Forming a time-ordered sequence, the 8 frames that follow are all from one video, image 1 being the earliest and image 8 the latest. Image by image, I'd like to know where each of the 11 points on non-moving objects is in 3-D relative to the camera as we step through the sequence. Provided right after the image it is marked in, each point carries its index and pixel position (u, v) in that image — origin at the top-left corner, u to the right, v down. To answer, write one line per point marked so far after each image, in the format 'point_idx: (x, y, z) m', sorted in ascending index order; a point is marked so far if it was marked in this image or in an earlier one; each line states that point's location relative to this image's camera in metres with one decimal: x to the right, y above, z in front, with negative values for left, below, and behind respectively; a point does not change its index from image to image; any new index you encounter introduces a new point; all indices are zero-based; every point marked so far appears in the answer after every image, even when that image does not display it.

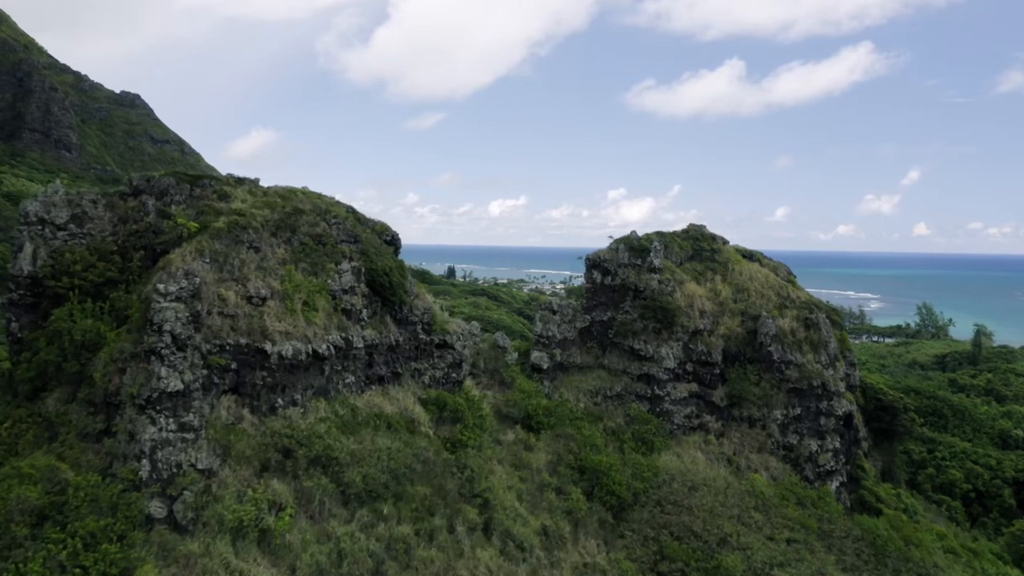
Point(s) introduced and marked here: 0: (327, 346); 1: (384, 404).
0: (-4.0, -1.3, +17.7) m
1: (-3.0, -2.7, +19.1) m
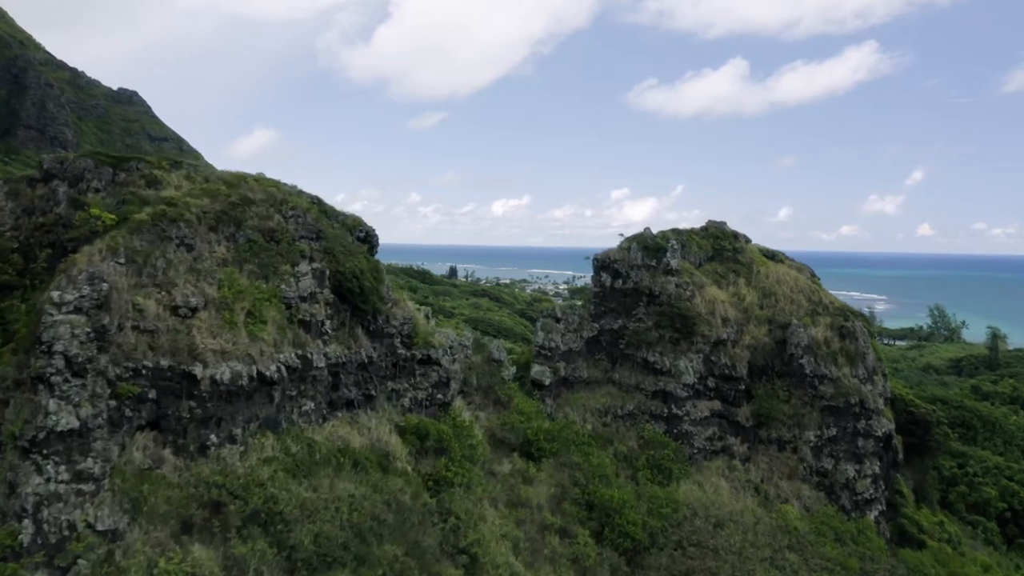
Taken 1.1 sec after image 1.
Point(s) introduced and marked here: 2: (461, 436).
0: (-4.1, -1.4, +14.3) m
1: (-3.1, -2.9, +15.7) m
2: (-1.1, -3.3, +18.5) m
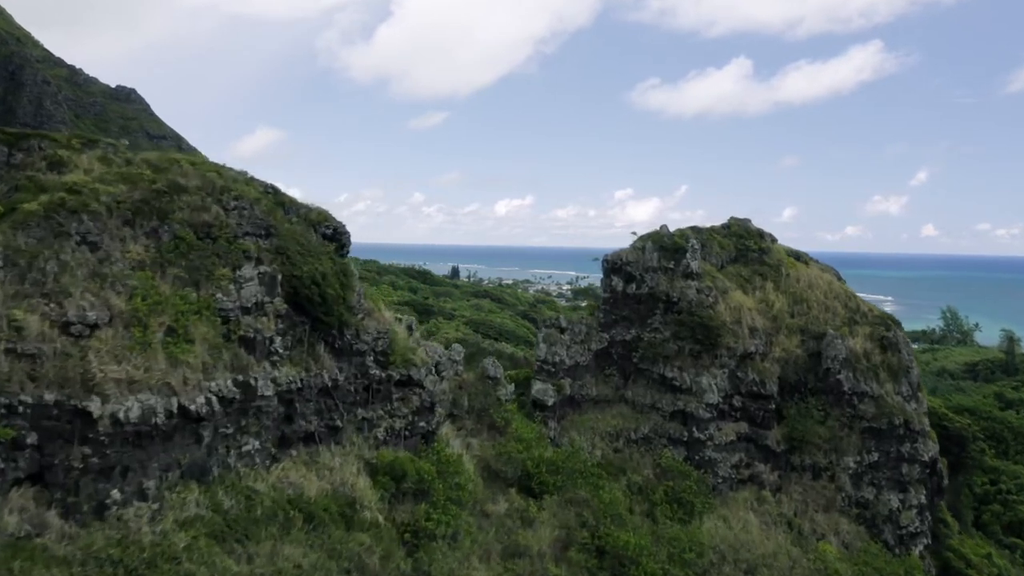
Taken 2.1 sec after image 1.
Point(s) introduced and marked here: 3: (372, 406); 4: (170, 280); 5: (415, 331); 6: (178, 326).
0: (-4.2, -1.5, +11.3) m
1: (-3.2, -3.0, +12.6) m
2: (-1.2, -3.5, +15.4) m
3: (-2.5, -2.1, +14.9) m
4: (-4.9, +0.1, +11.8) m
5: (-2.1, -0.9, +18.1) m
6: (-4.6, -0.5, +11.4) m
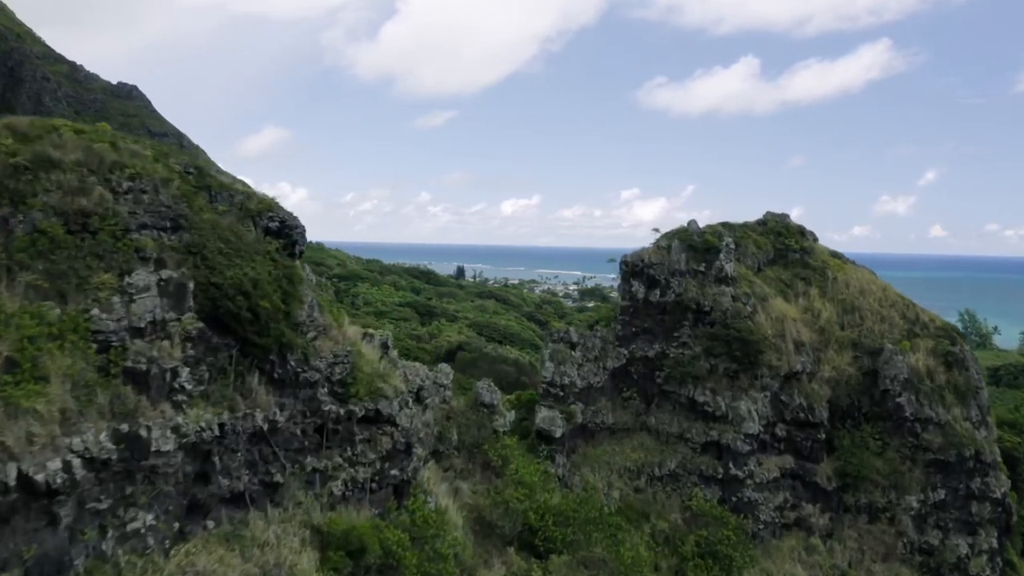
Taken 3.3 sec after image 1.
0: (-4.3, -1.7, +7.8) m
1: (-3.2, -3.1, +9.2) m
2: (-1.3, -3.6, +11.9) m
3: (-2.6, -2.3, +11.5) m
4: (-4.9, 0.0, +8.3) m
5: (-2.1, -1.1, +14.6) m
6: (-4.7, -0.7, +7.9) m
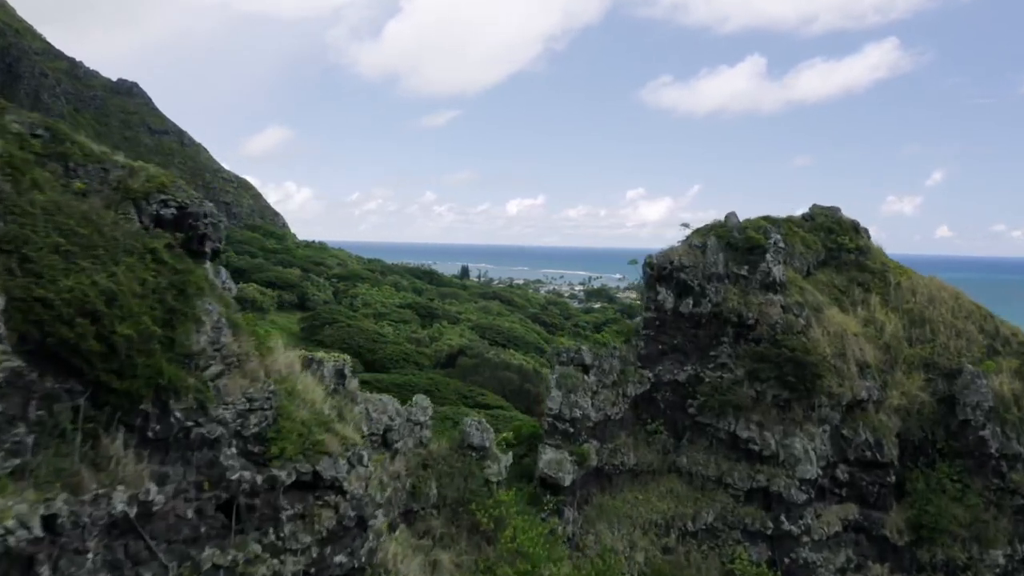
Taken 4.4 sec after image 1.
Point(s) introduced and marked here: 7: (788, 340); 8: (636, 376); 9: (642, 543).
0: (-4.4, -1.8, +4.3) m
1: (-3.3, -3.3, +5.7) m
2: (-1.3, -3.7, +8.4) m
3: (-2.7, -2.4, +8.0) m
4: (-5.0, -0.2, +4.8) m
5: (-2.2, -1.2, +11.1) m
6: (-4.8, -0.8, +4.4) m
7: (+5.0, -0.9, +14.9) m
8: (+2.3, -1.6, +15.6) m
9: (+2.1, -4.2, +13.6) m
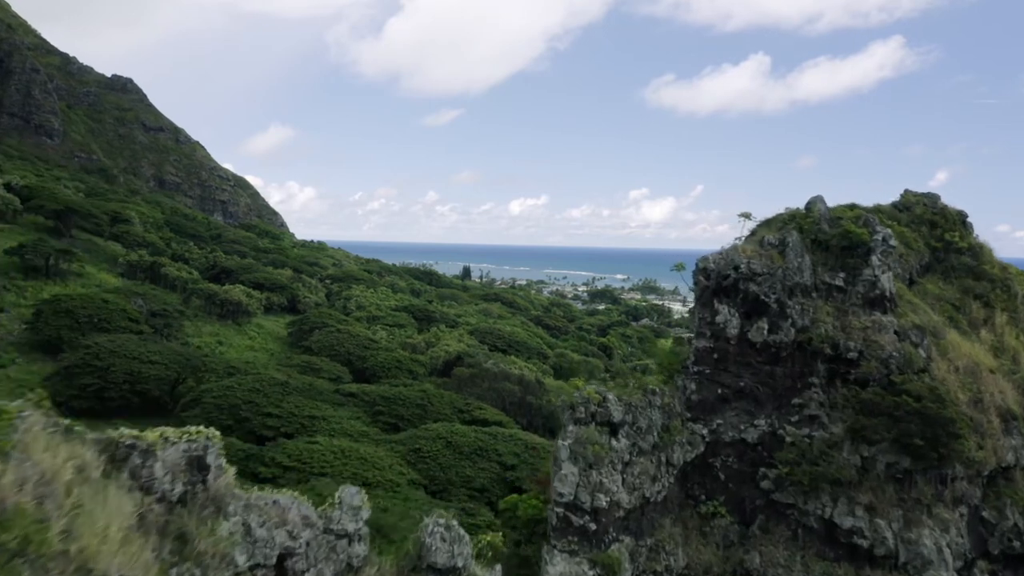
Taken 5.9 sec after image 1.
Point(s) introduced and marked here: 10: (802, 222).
0: (-4.5, -2.0, -0.3) m
1: (-3.5, -3.5, +1.0) m
2: (-1.5, -3.9, +3.8) m
3: (-2.8, -2.6, +3.3) m
4: (-5.2, -0.4, +0.2) m
5: (-2.3, -1.4, +6.5) m
6: (-4.9, -1.0, -0.2) m
7: (+4.9, -1.2, +10.3) m
8: (+2.2, -1.8, +11.0) m
9: (+2.0, -4.4, +8.9) m
10: (+4.0, +1.1, +11.9) m
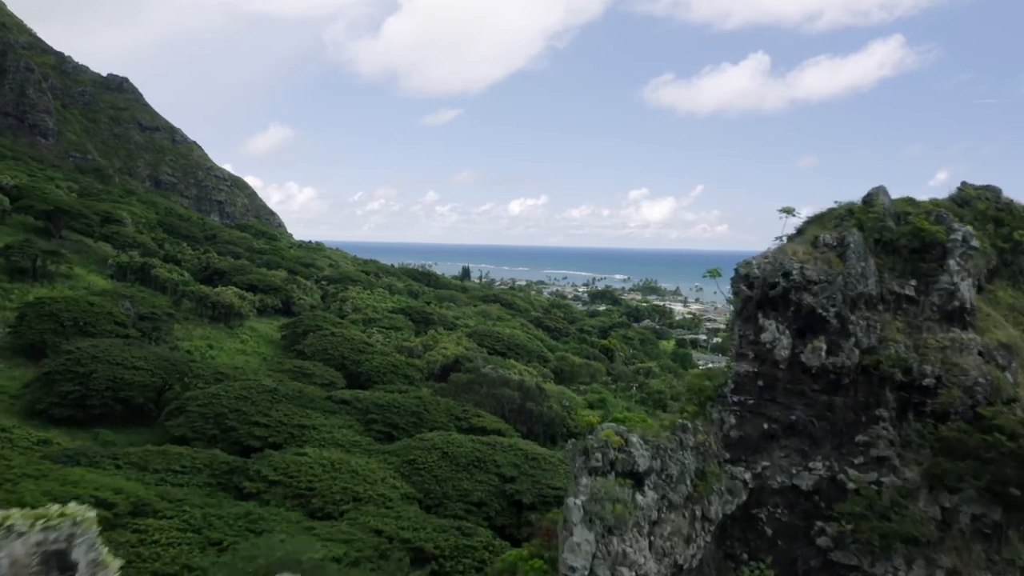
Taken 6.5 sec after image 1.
0: (-4.5, -2.1, -2.2) m
1: (-3.5, -3.6, -0.9) m
2: (-1.5, -4.1, +1.9) m
3: (-2.8, -2.7, +1.4) m
4: (-5.2, -0.5, -1.7) m
5: (-2.3, -1.5, +4.6) m
6: (-4.9, -1.1, -2.1) m
7: (+4.9, -1.3, +8.3) m
8: (+2.2, -1.9, +9.0) m
9: (+2.0, -4.6, +7.0) m
10: (+3.9, +1.0, +9.9) m
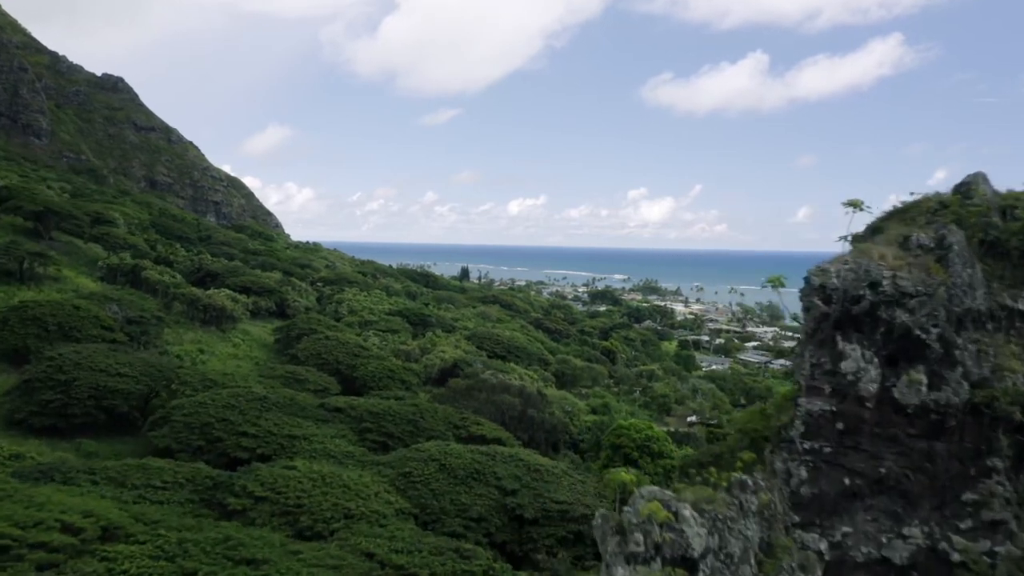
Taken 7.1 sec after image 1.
0: (-4.5, -2.3, -4.1) m
1: (-3.4, -3.7, -2.8) m
2: (-1.4, -4.2, 0.0) m
3: (-2.8, -2.9, -0.5) m
4: (-5.1, -0.6, -3.6) m
5: (-2.3, -1.7, +2.7) m
6: (-4.9, -1.3, -4.0) m
7: (+4.9, -1.4, +6.5) m
8: (+2.3, -2.0, +7.2) m
9: (+2.1, -4.7, +5.1) m
10: (+4.0, +0.8, +8.1) m
